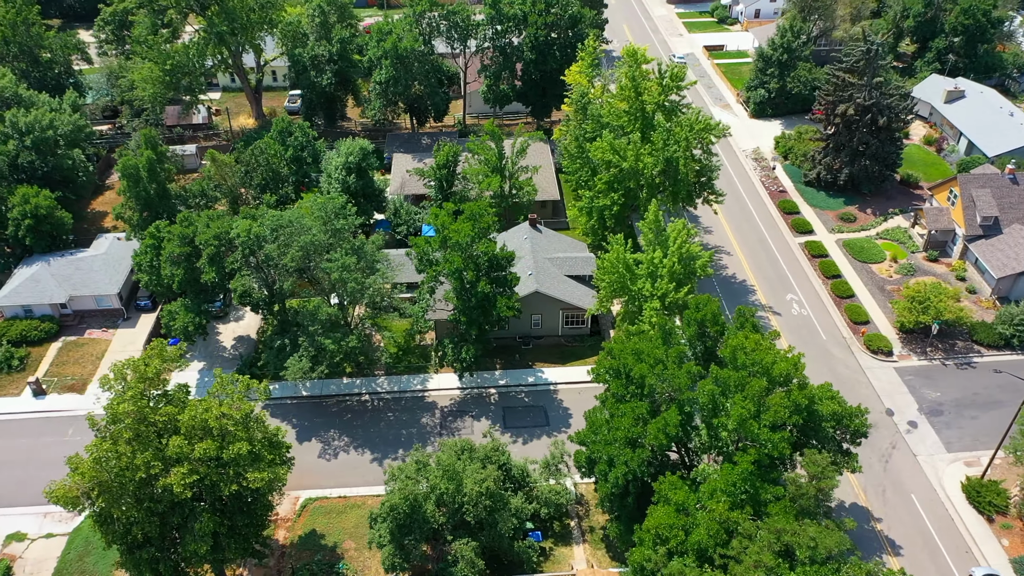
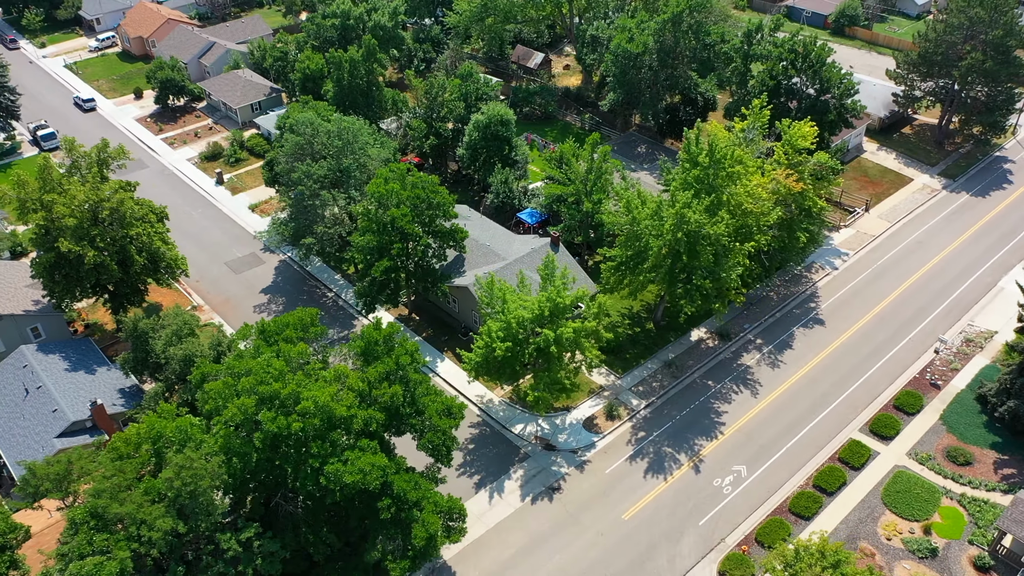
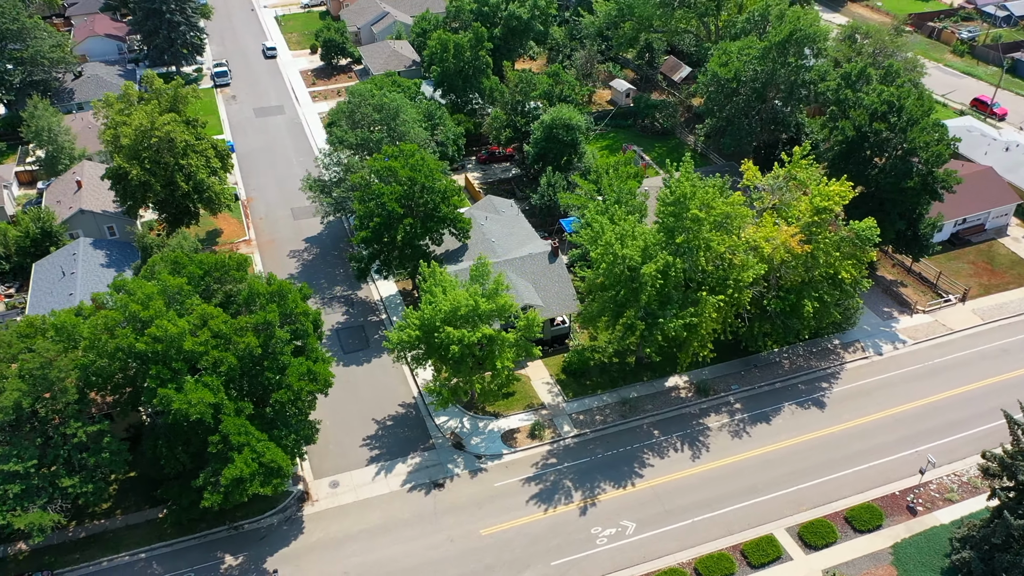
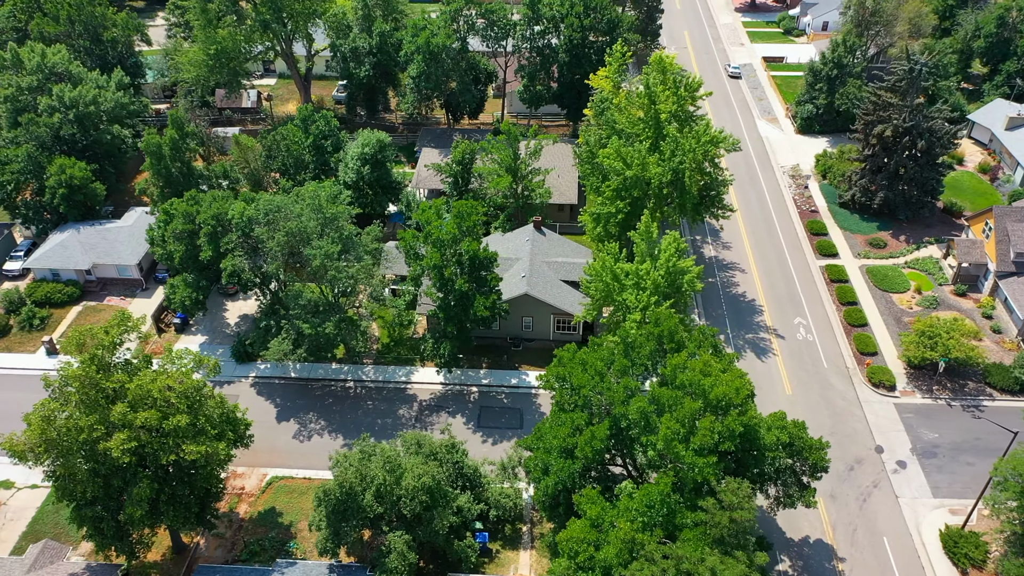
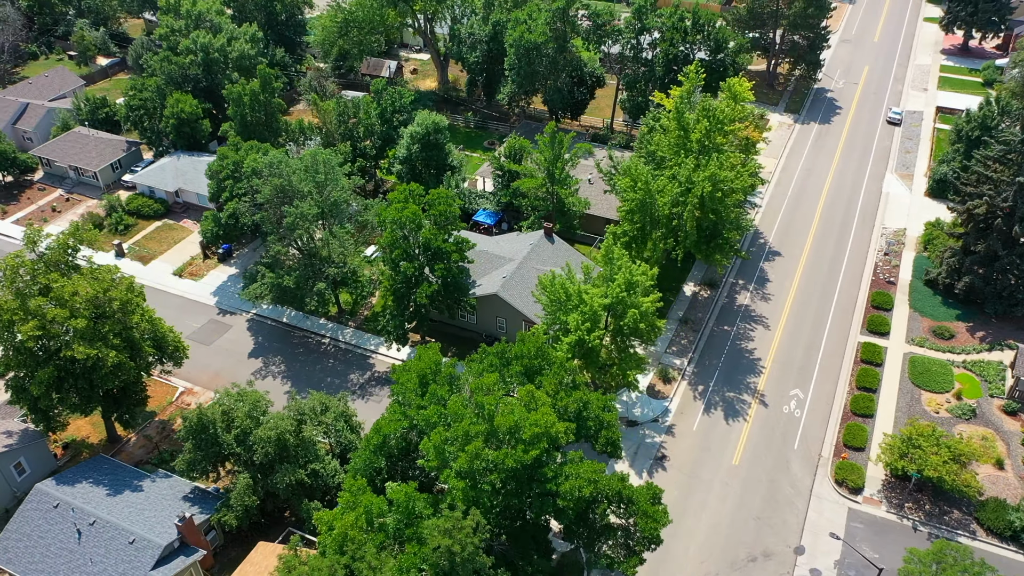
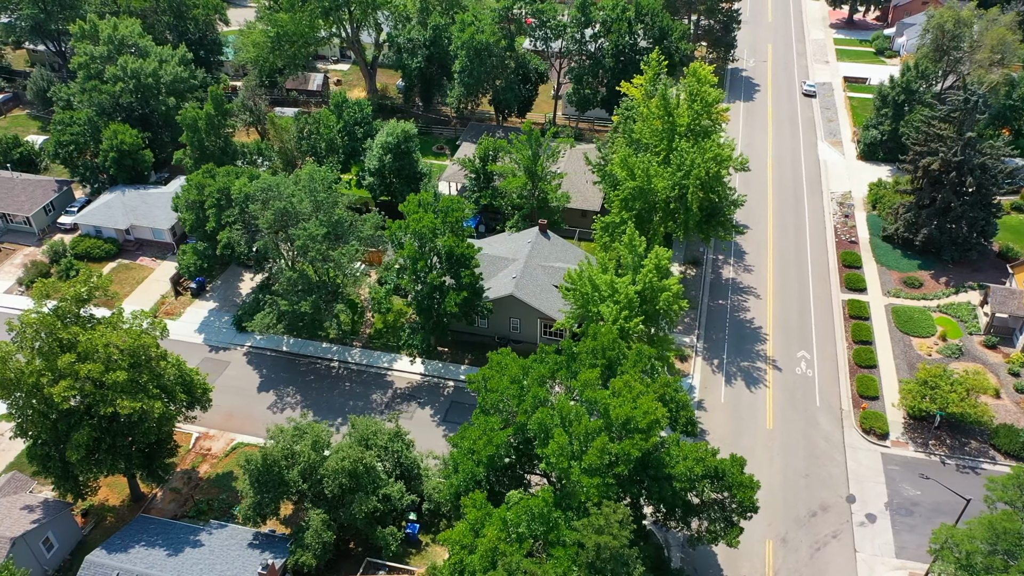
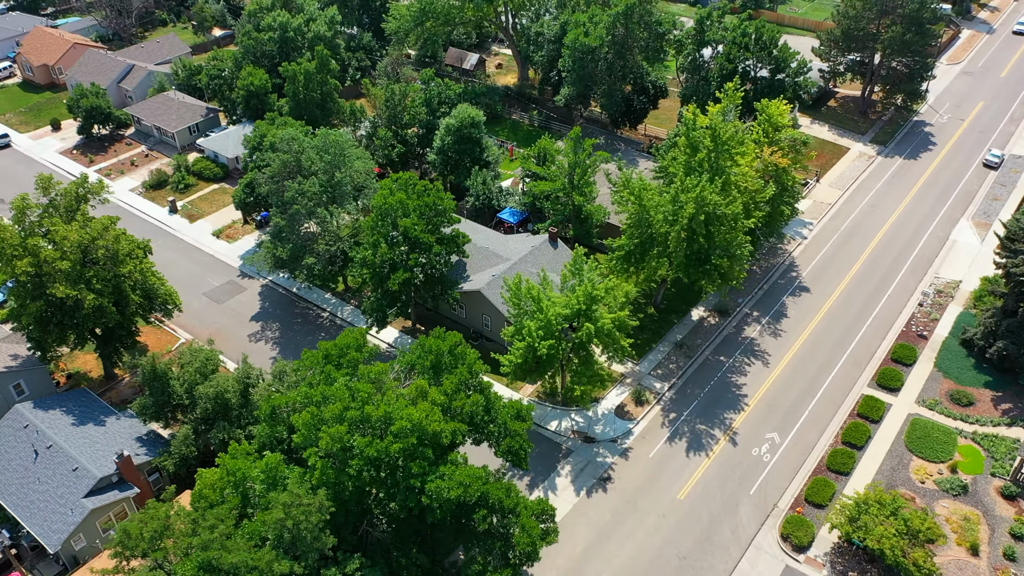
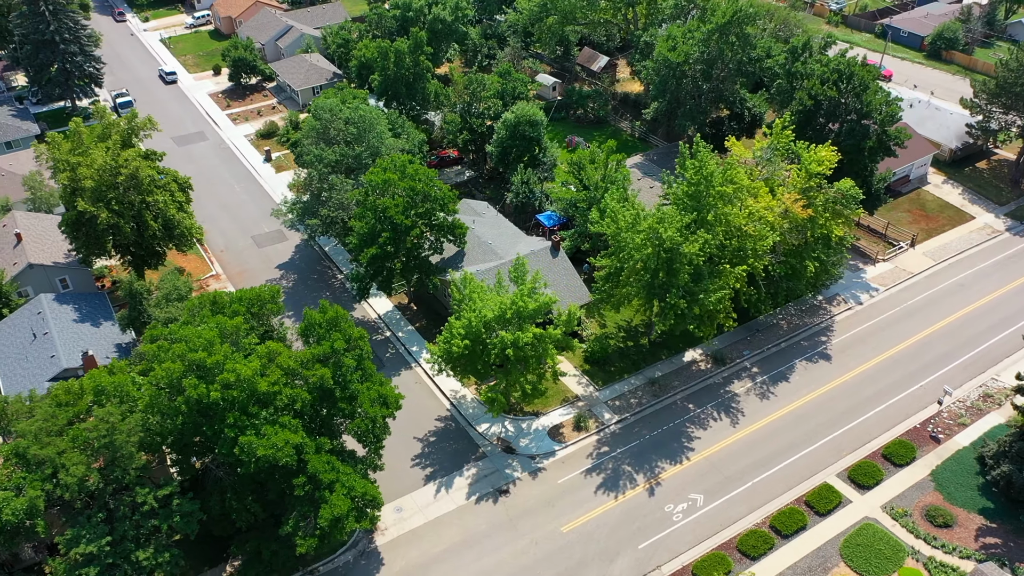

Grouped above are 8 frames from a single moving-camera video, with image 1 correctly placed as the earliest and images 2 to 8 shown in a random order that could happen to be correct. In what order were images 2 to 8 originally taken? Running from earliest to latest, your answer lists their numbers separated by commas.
4, 6, 5, 7, 2, 8, 3
